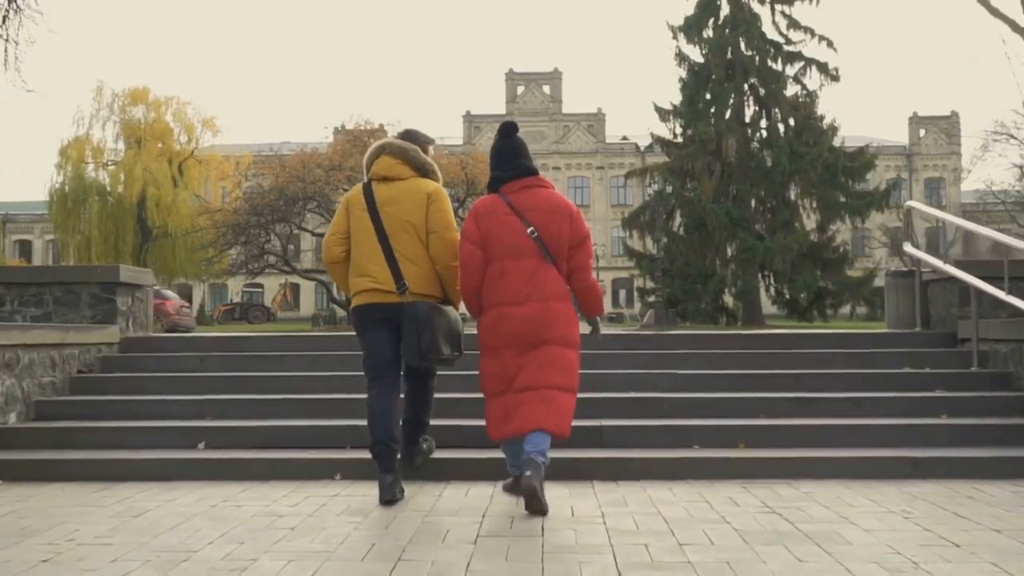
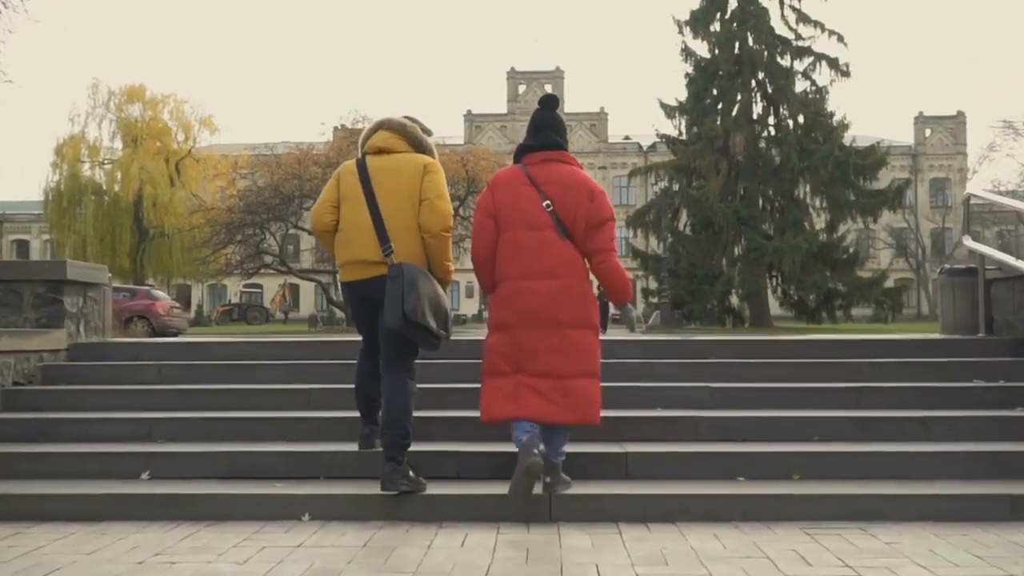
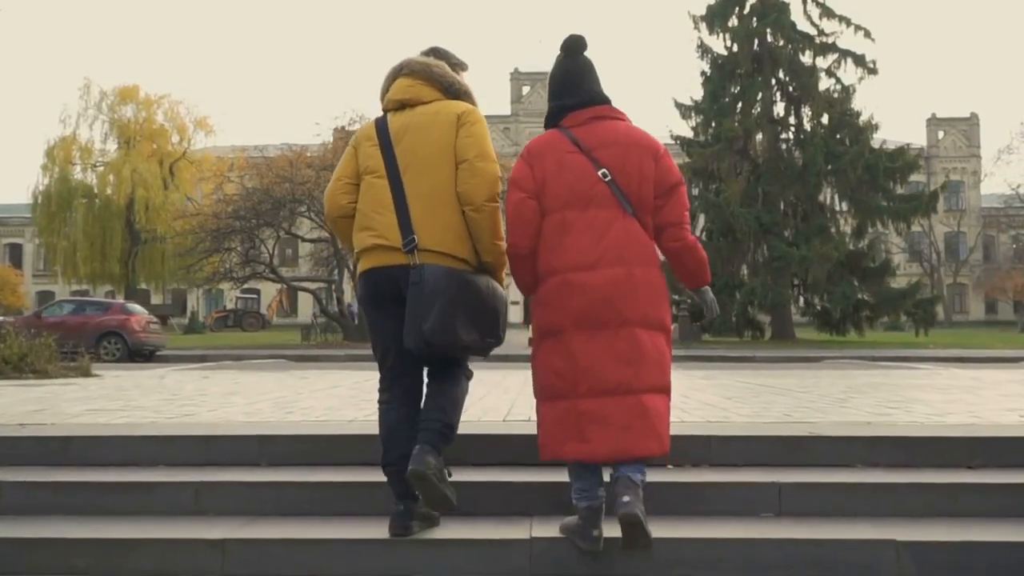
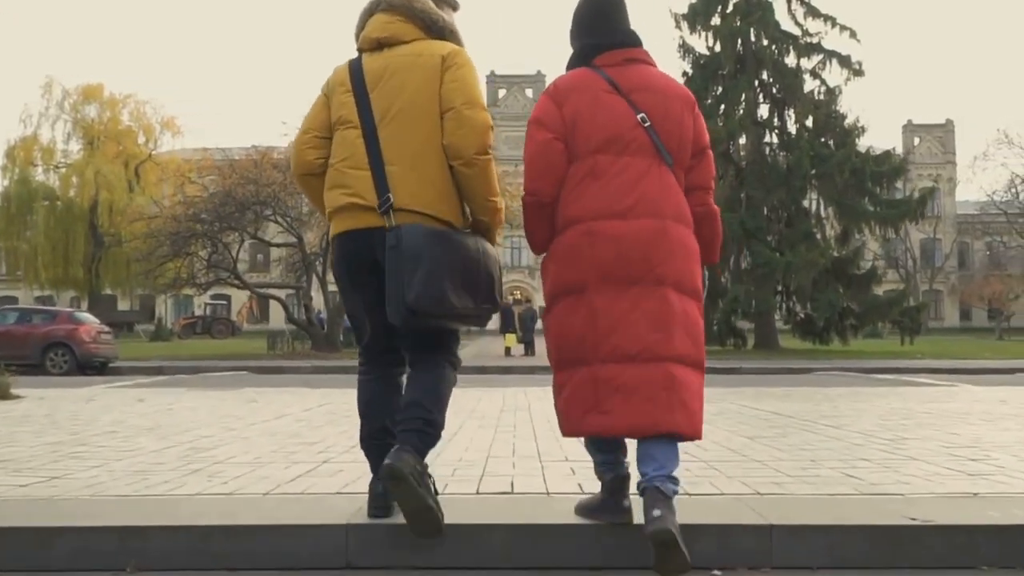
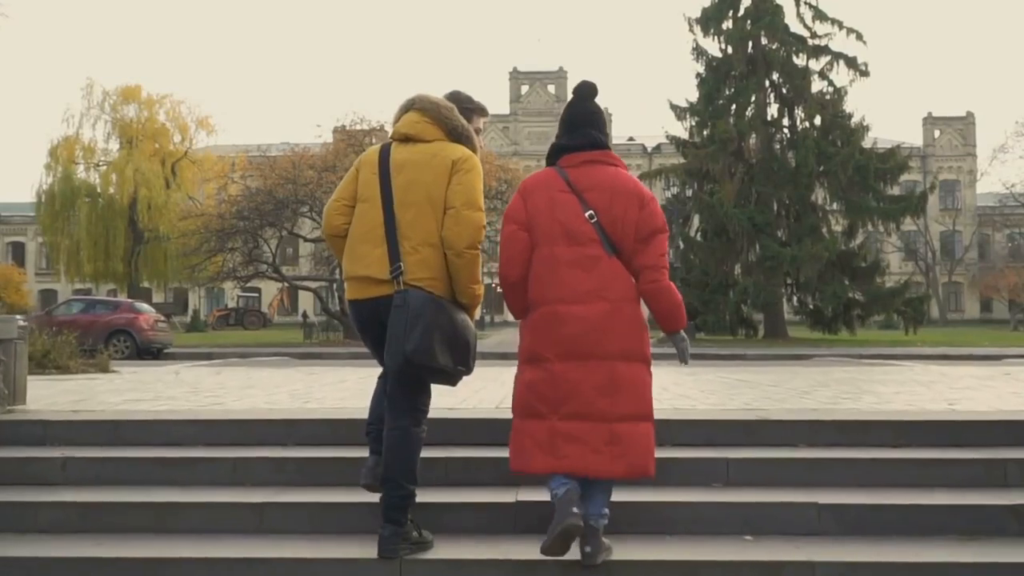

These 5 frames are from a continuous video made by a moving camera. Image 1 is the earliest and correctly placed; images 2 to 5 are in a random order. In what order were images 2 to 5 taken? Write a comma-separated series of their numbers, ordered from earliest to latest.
2, 5, 3, 4
